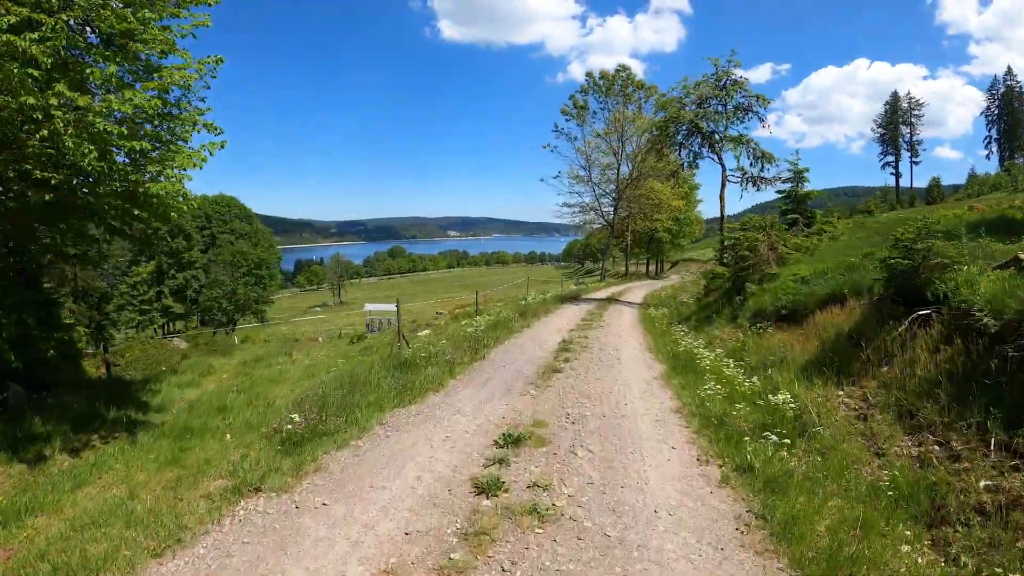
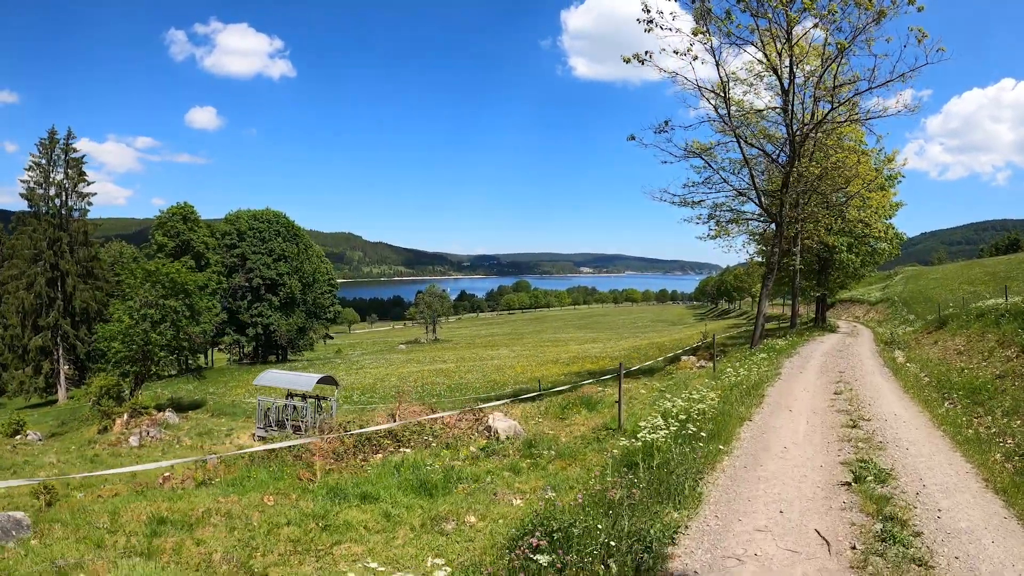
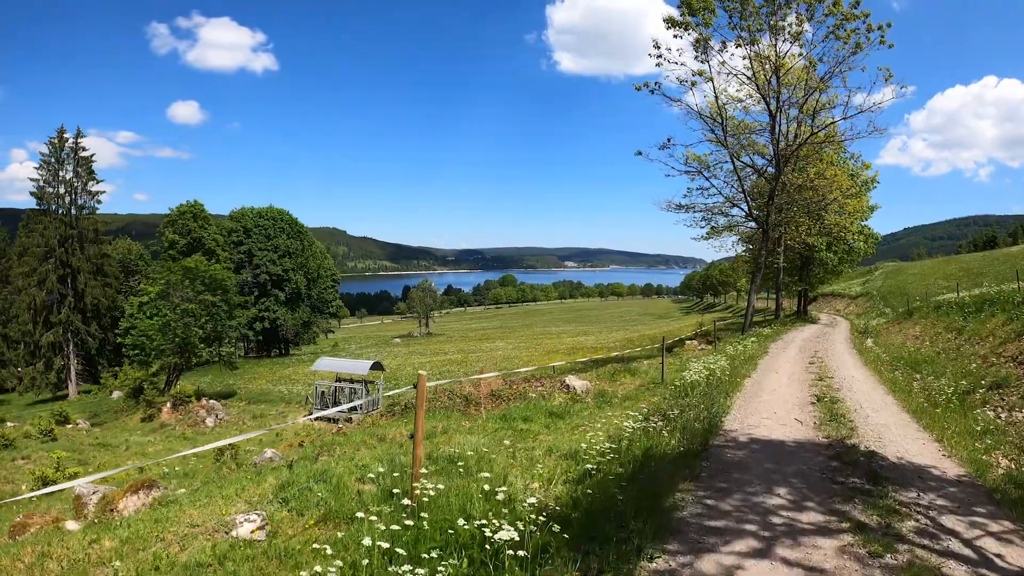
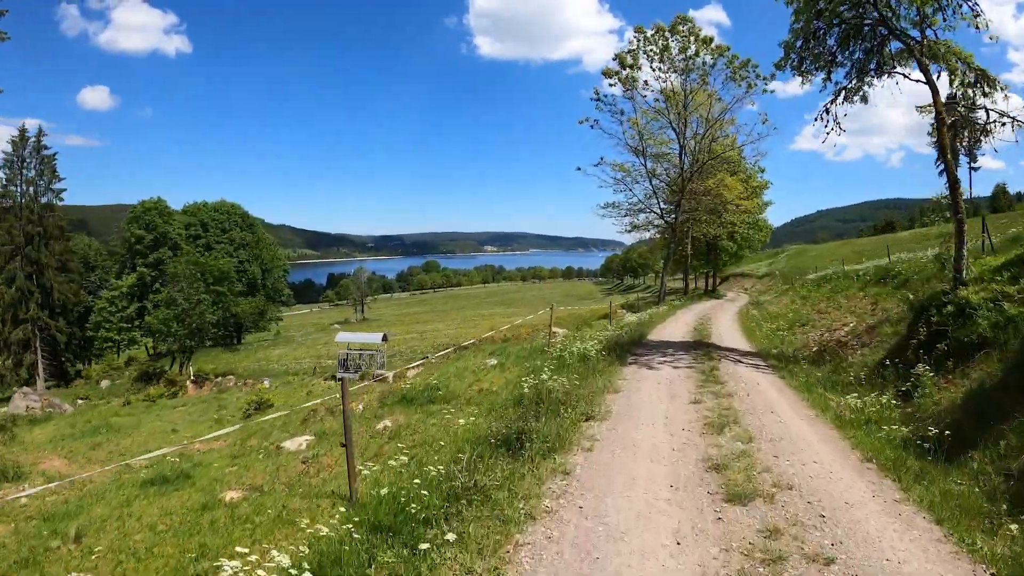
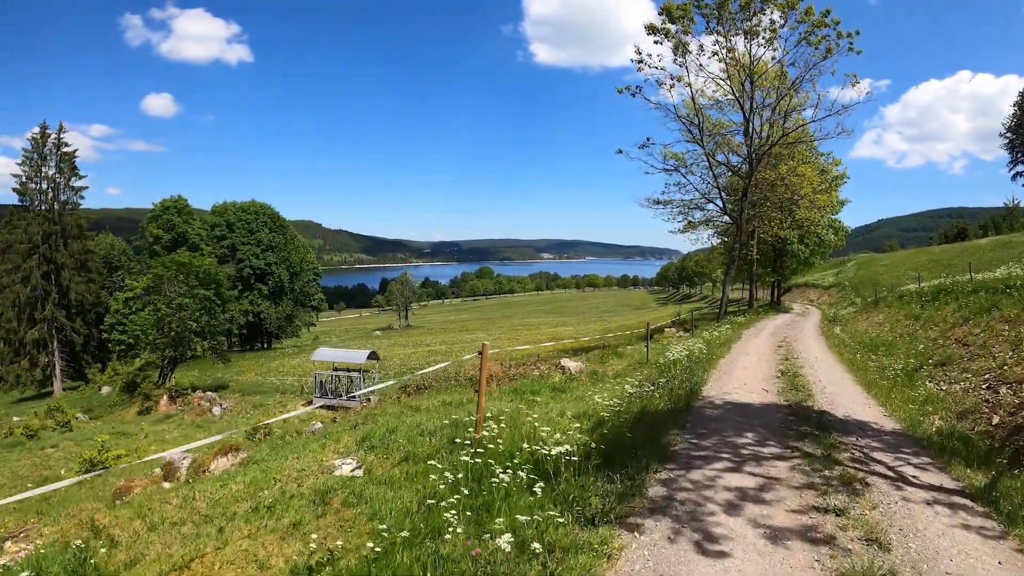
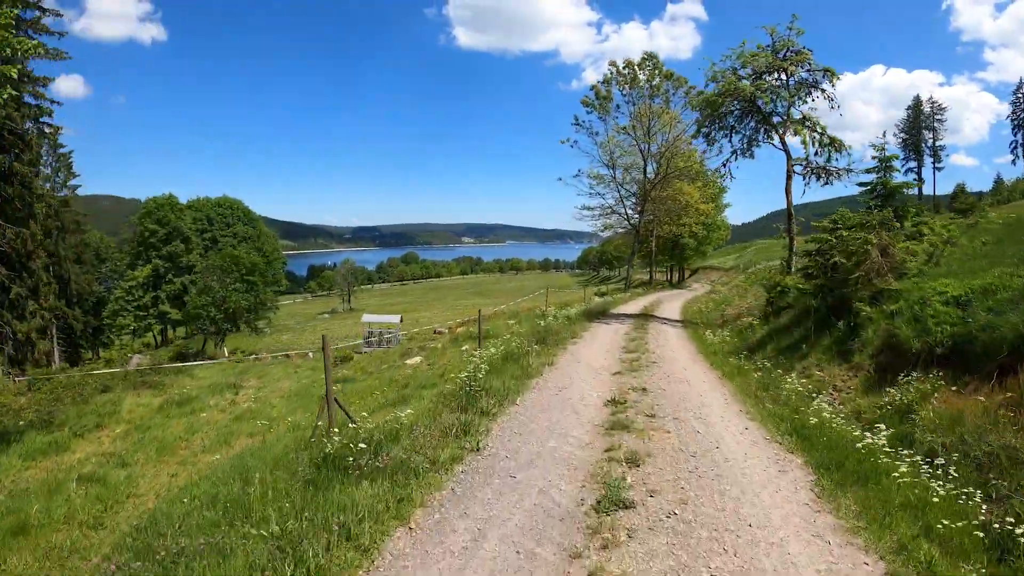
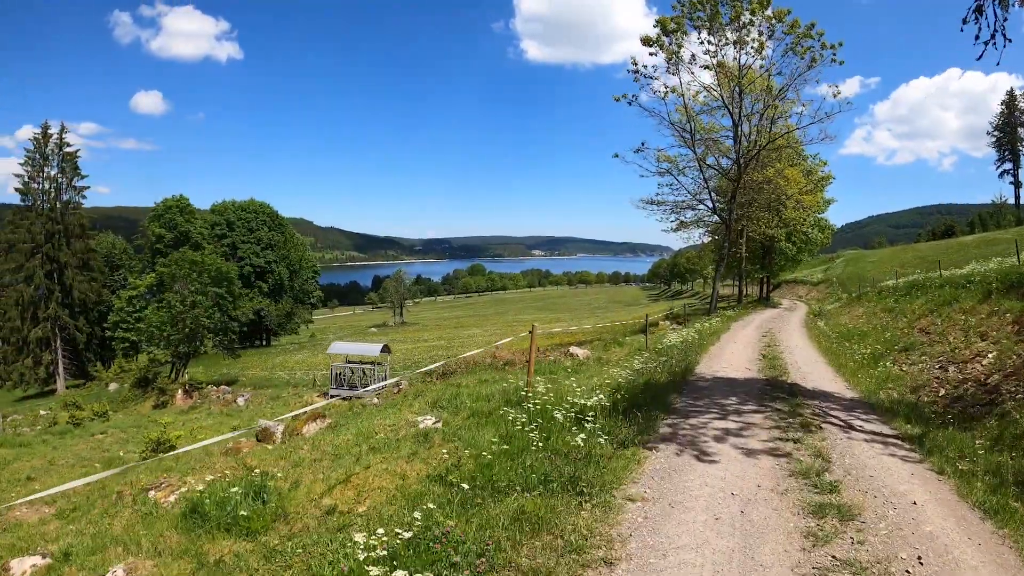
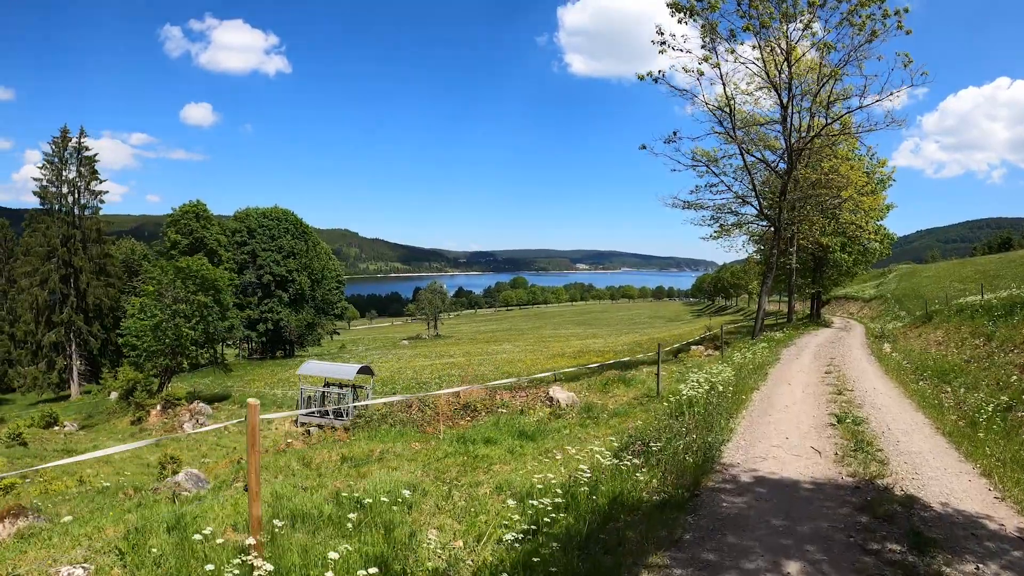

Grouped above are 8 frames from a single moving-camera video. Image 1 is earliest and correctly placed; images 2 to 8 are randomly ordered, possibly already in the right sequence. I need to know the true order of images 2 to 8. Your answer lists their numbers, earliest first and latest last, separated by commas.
6, 4, 7, 5, 3, 8, 2
